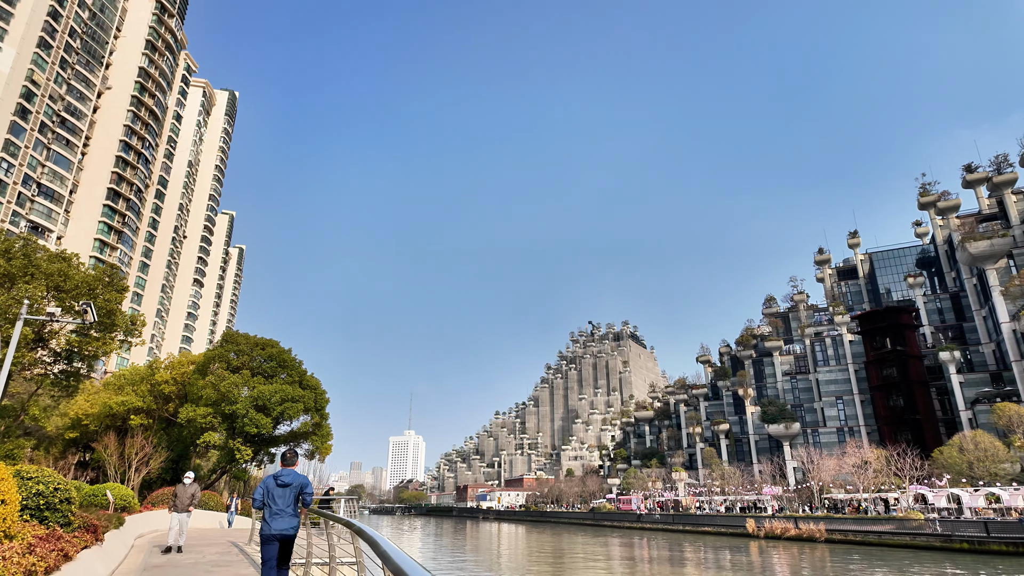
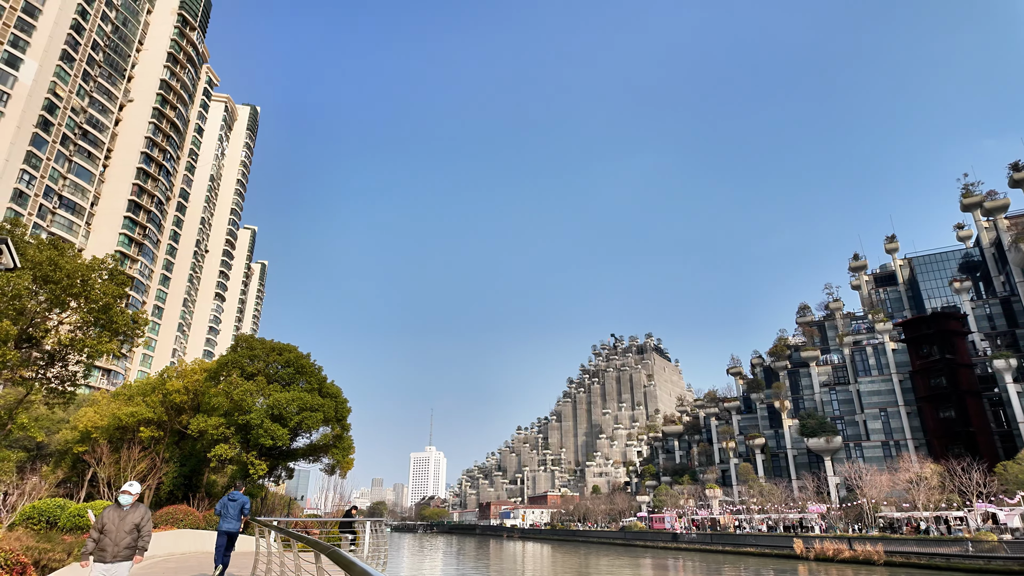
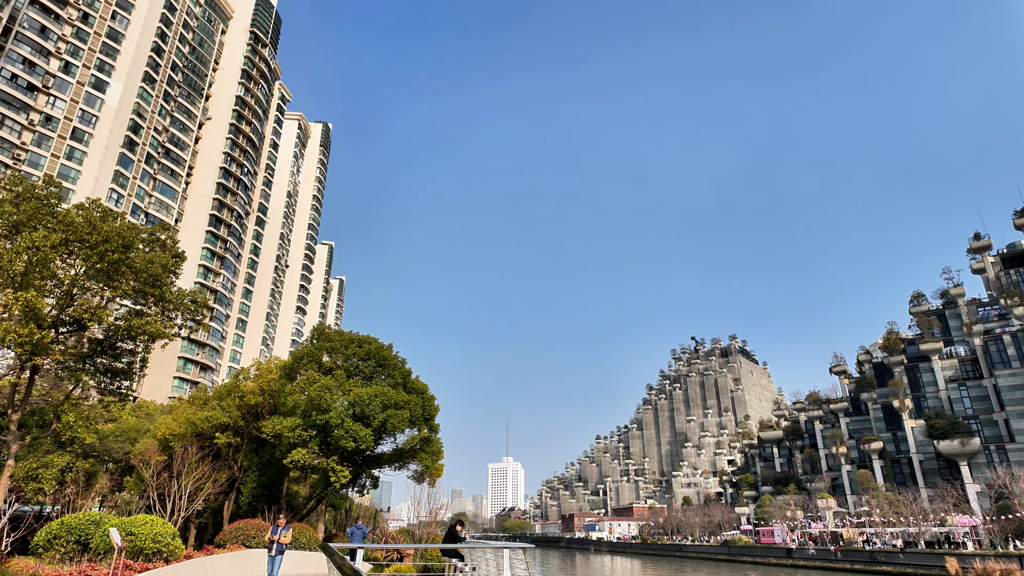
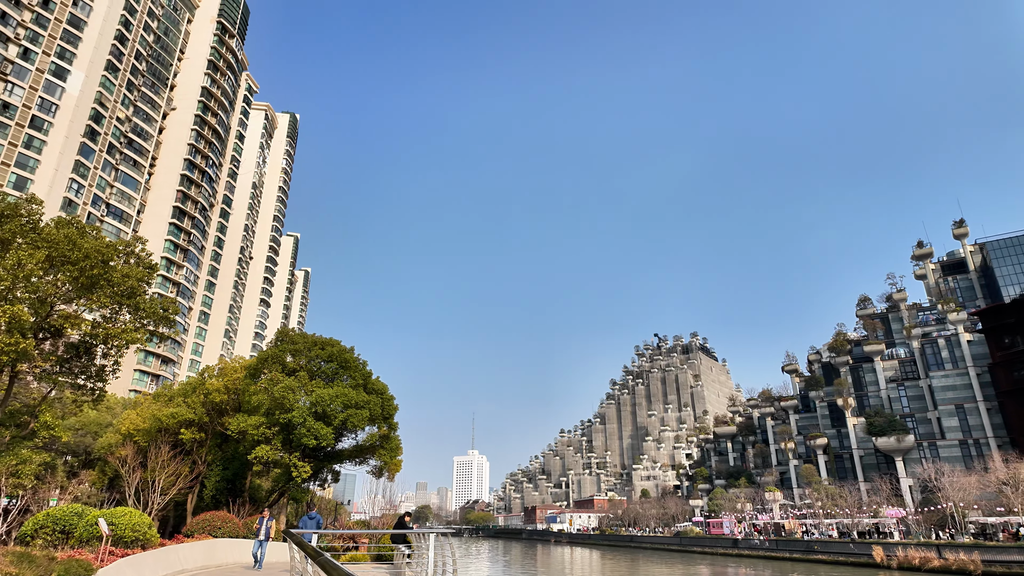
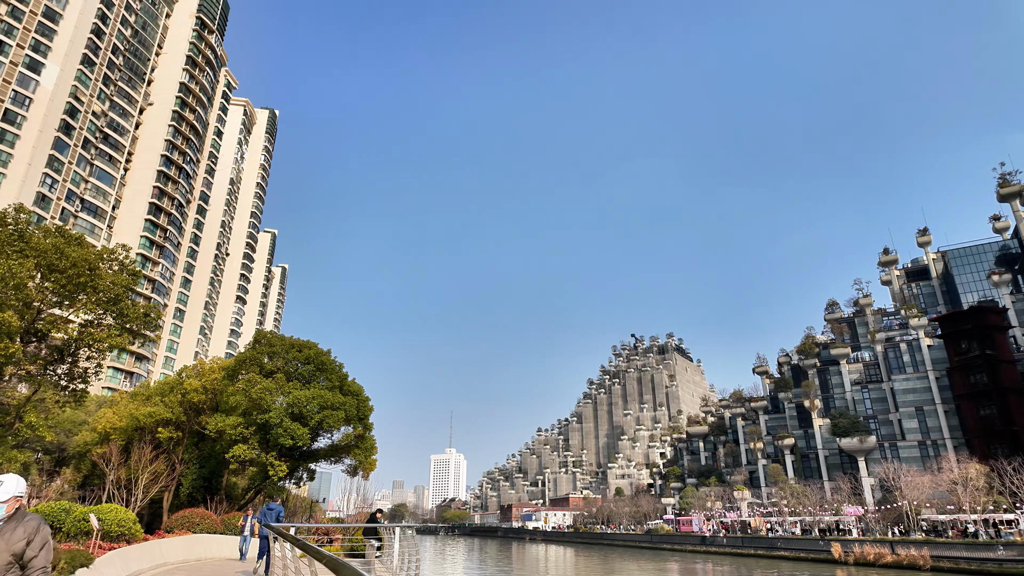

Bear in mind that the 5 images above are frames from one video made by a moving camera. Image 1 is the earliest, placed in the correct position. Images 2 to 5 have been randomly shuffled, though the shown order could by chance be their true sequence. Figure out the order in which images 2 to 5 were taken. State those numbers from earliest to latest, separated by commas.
2, 5, 4, 3
